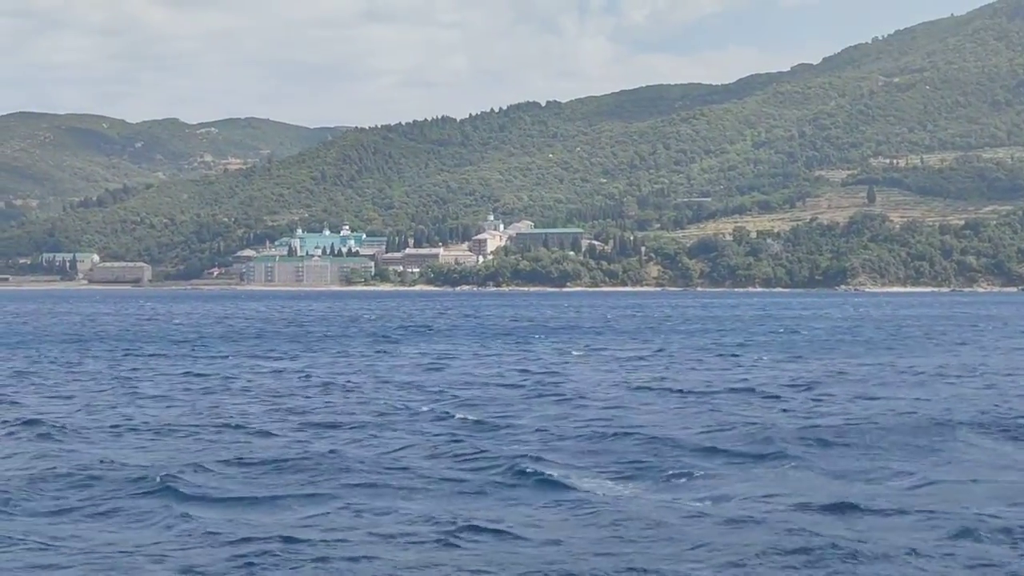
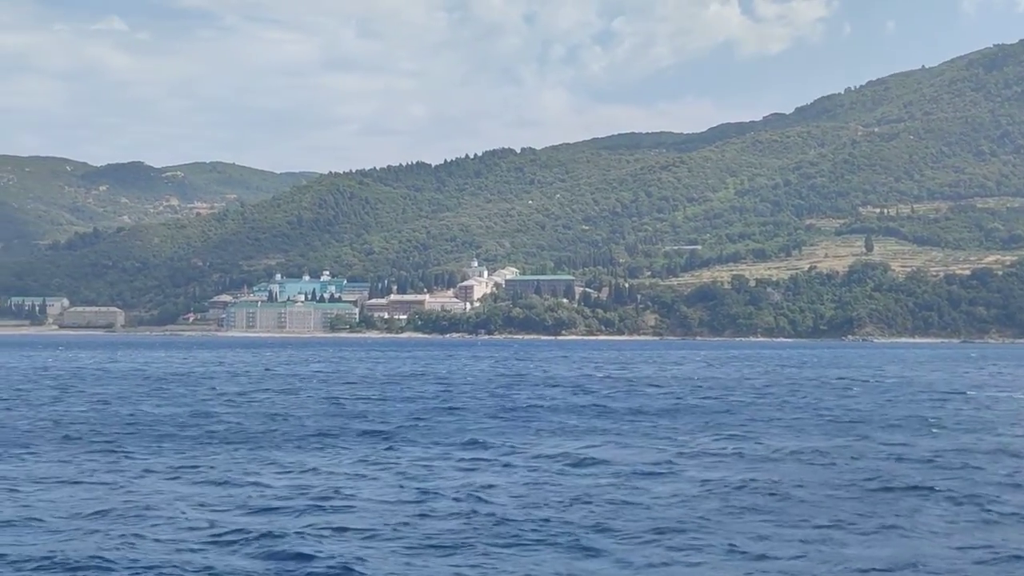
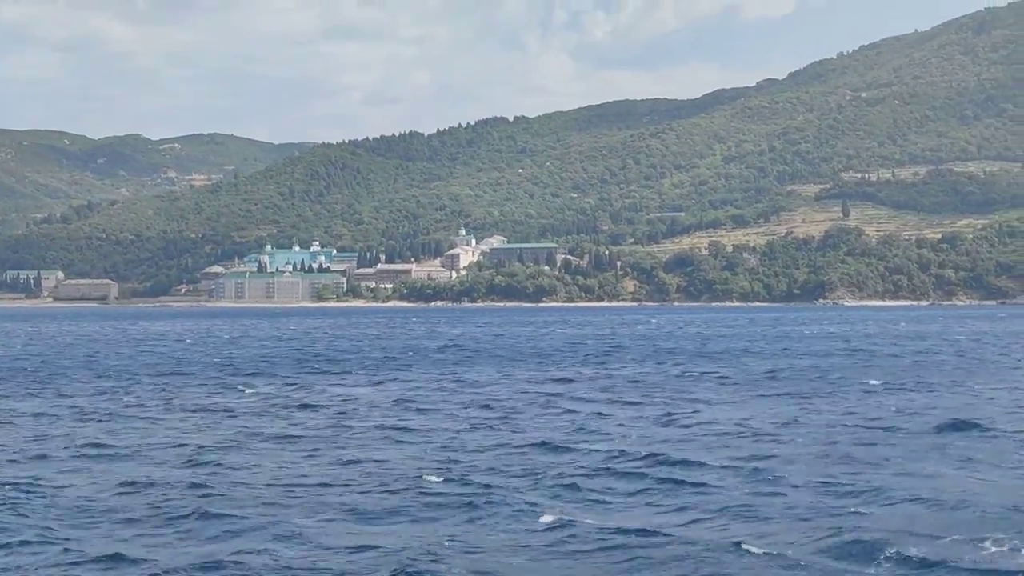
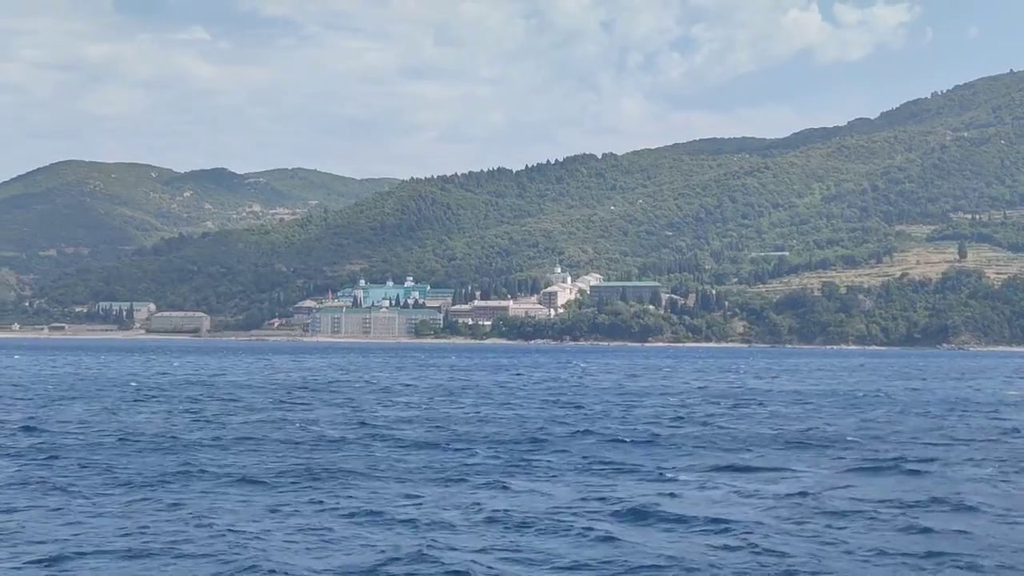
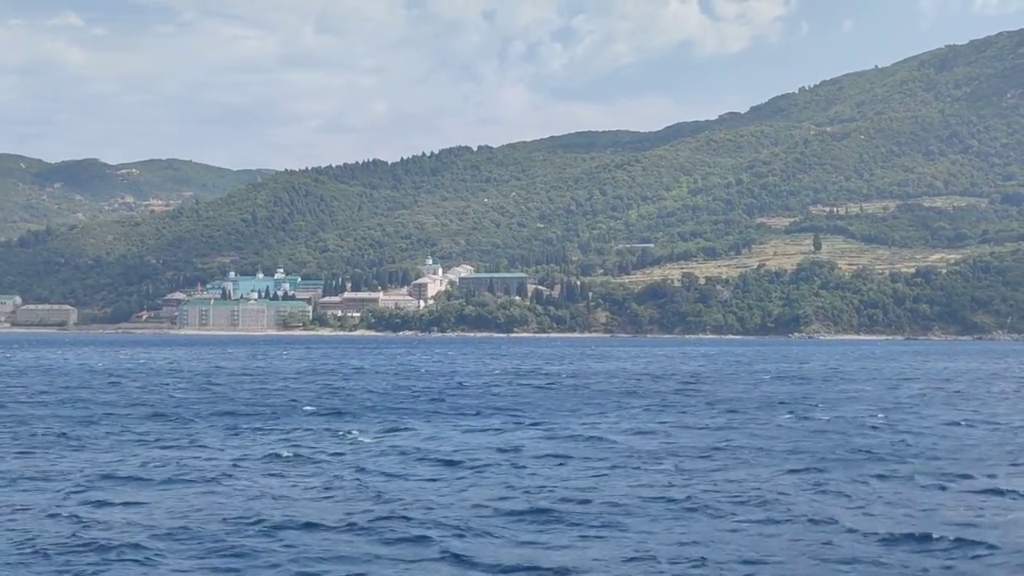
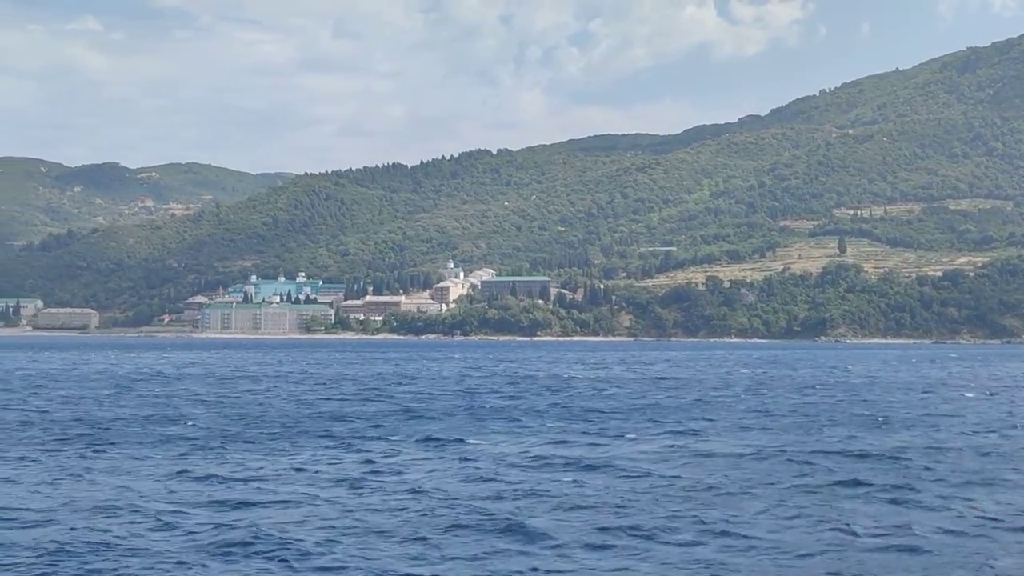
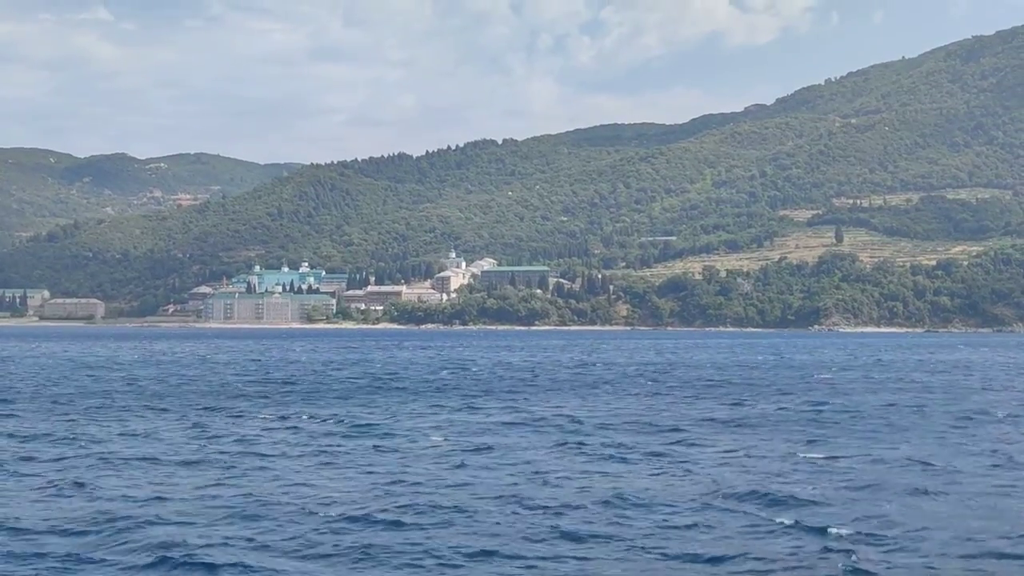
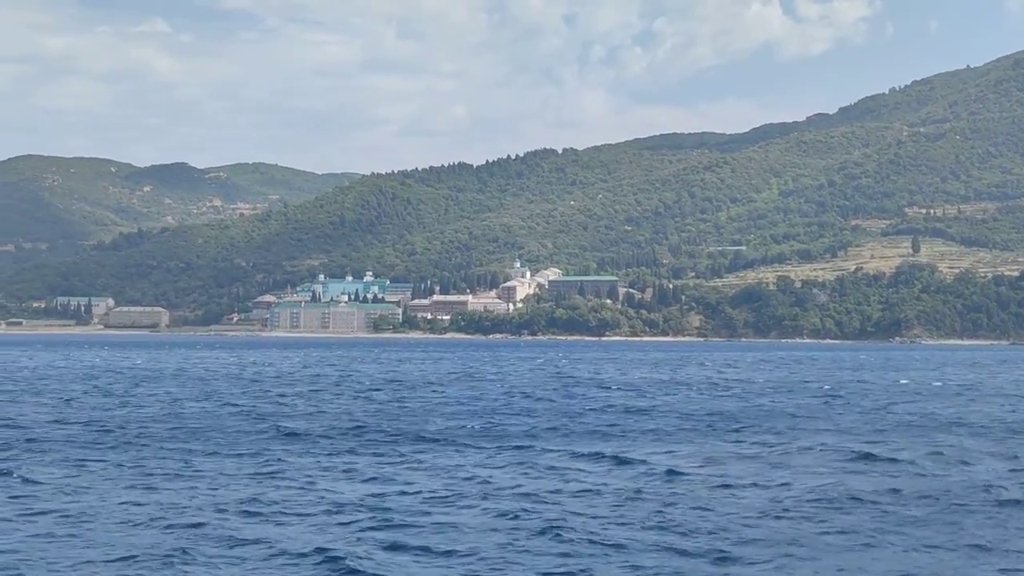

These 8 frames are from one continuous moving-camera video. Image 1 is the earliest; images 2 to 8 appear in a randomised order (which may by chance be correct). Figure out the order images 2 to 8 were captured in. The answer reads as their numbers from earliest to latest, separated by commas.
3, 7, 5, 6, 2, 8, 4
